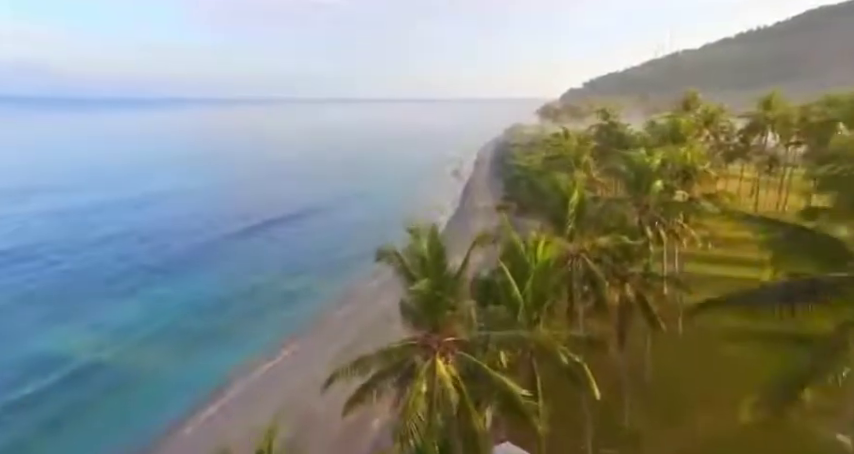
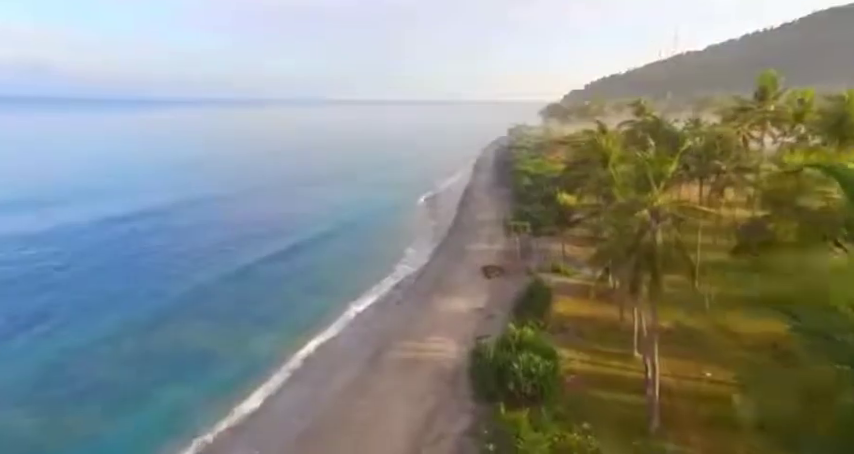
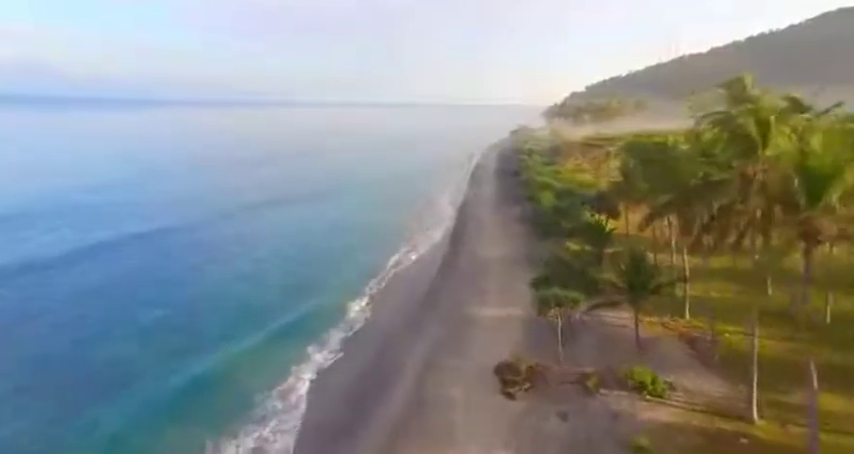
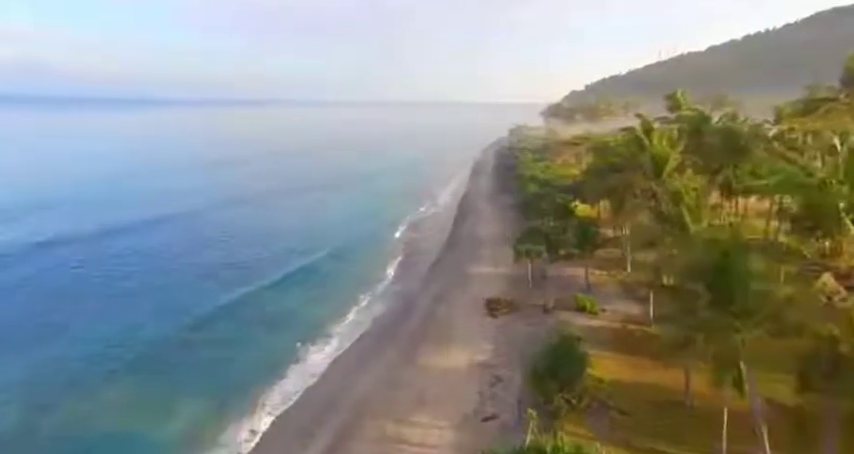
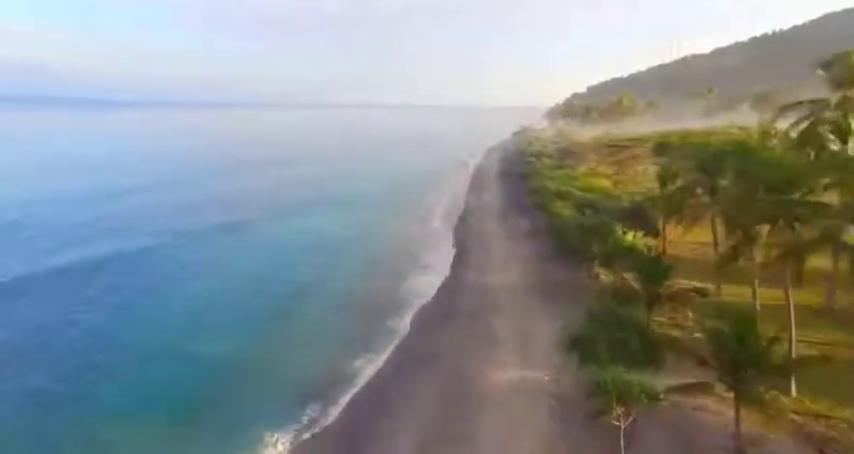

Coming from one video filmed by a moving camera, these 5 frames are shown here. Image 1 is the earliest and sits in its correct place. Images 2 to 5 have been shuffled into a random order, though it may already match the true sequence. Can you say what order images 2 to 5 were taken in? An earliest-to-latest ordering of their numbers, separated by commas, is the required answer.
2, 4, 3, 5
